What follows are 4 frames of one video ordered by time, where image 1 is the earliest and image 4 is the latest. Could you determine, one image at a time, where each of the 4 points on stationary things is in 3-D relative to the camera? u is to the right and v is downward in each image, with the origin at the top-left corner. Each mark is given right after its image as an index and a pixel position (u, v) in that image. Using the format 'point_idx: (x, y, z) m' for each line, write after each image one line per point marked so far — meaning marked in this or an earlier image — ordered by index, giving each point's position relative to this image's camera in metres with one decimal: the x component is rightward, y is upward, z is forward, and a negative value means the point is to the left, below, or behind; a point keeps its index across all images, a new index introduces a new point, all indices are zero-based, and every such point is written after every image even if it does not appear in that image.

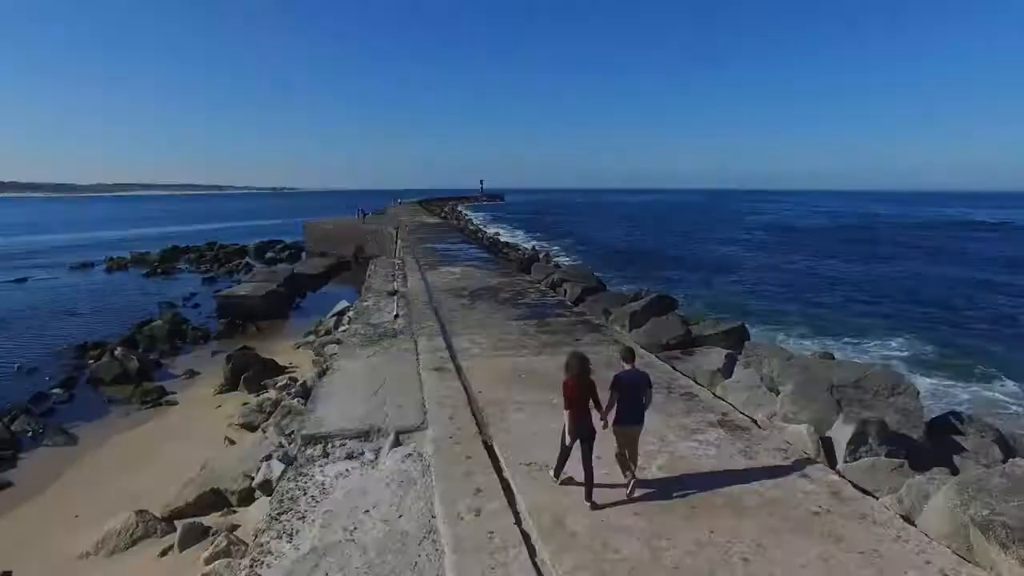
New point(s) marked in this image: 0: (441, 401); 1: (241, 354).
0: (-0.4, -0.6, +4.8) m
1: (-3.1, -0.8, +10.2) m
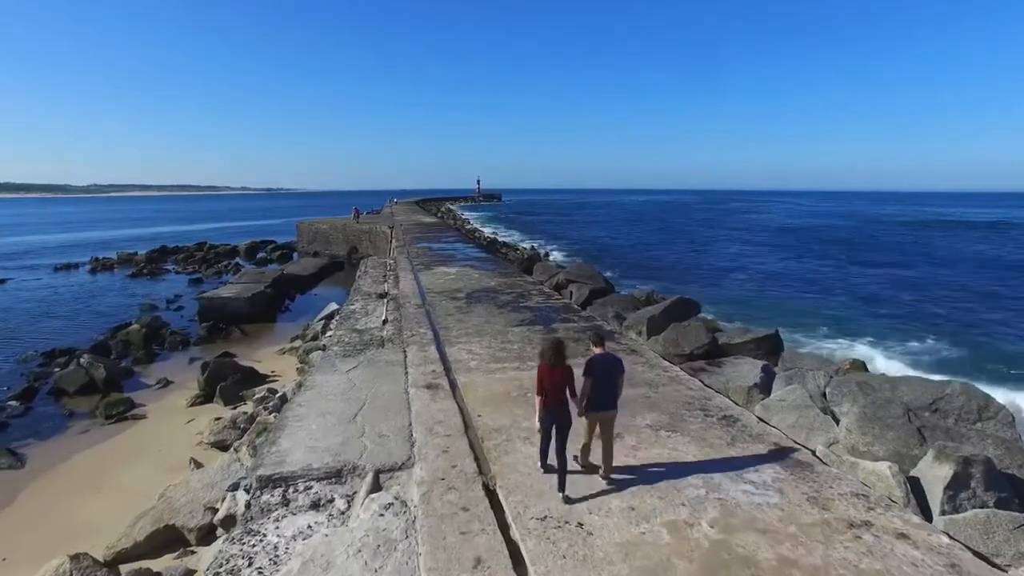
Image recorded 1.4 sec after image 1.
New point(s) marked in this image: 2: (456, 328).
0: (-0.4, -0.6, +4.0) m
1: (-3.1, -0.8, +9.4) m
2: (-0.4, -0.3, +6.9) m
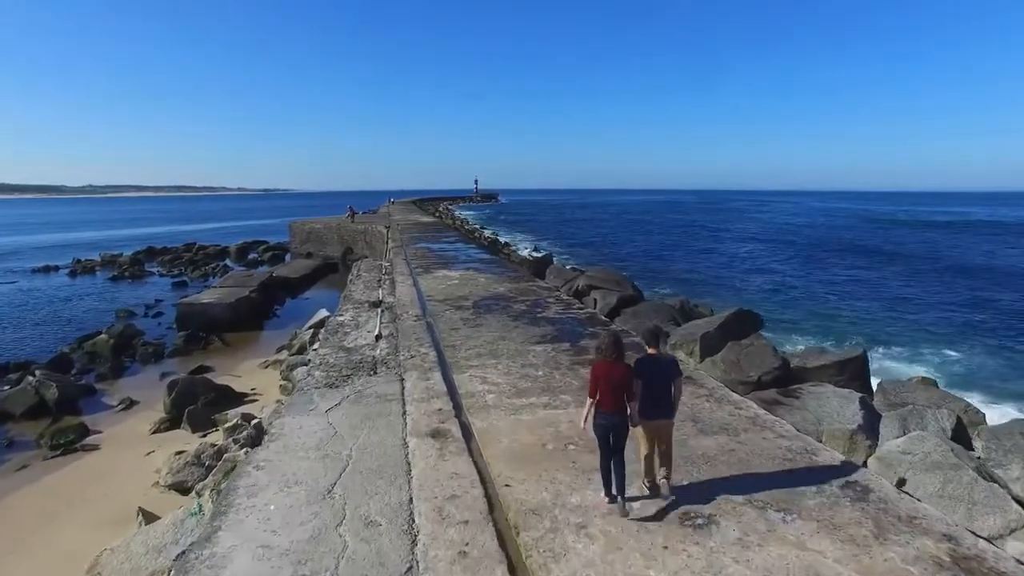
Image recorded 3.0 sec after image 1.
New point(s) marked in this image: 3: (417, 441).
0: (-0.2, -0.7, +2.8) m
1: (-3.0, -0.9, +8.2) m
2: (-0.3, -0.4, +5.7) m
3: (-0.4, -0.6, +3.6) m
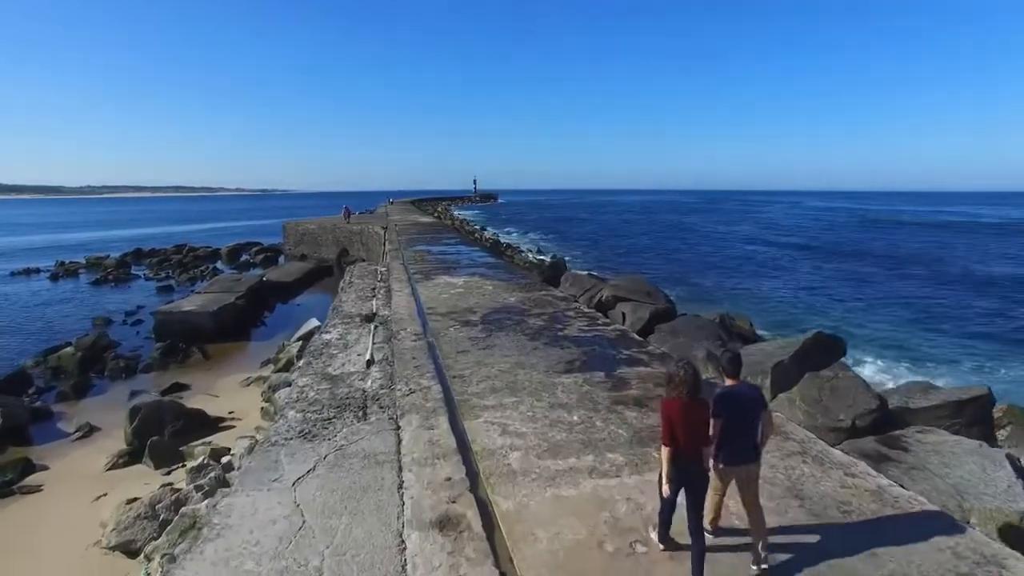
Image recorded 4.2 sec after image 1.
0: (-0.1, -0.8, +1.7) m
1: (-2.9, -0.9, +7.1) m
2: (-0.2, -0.5, +4.6) m
3: (-0.3, -0.7, +2.5) m
